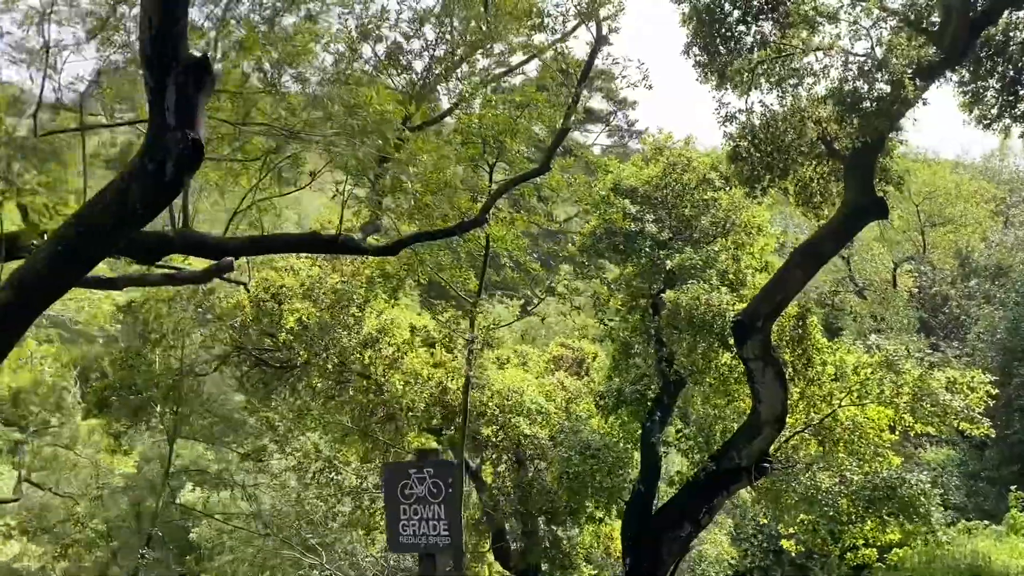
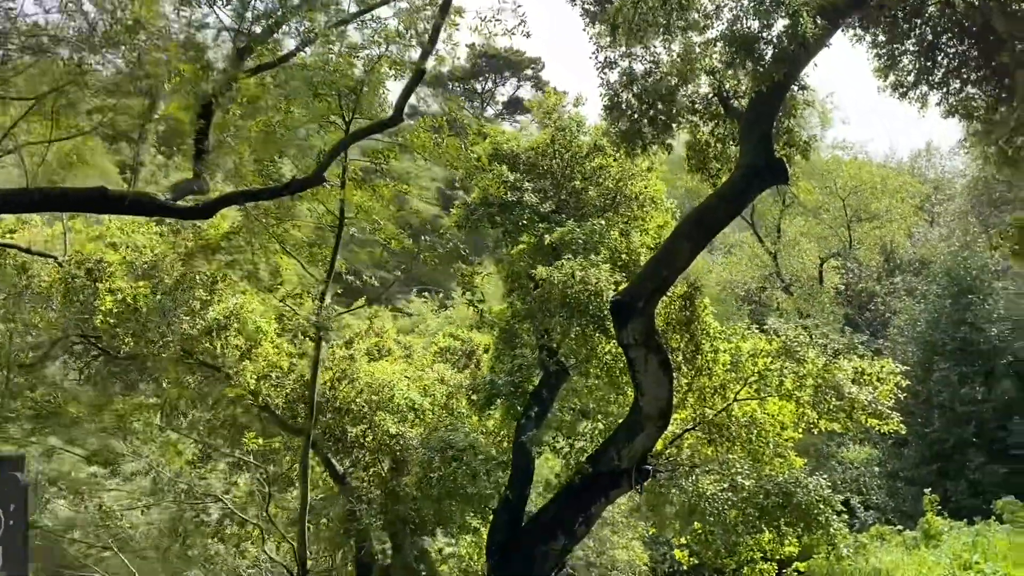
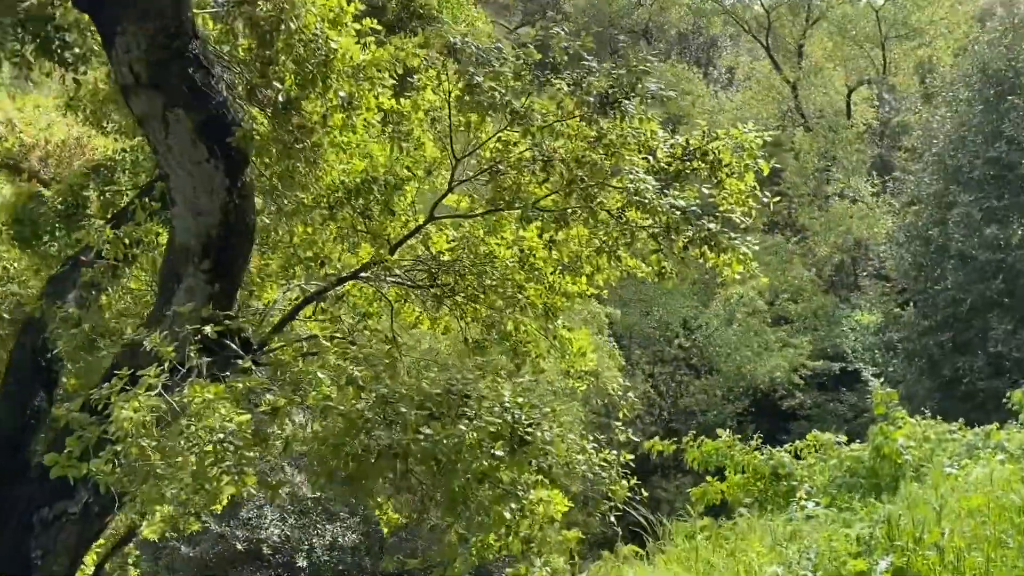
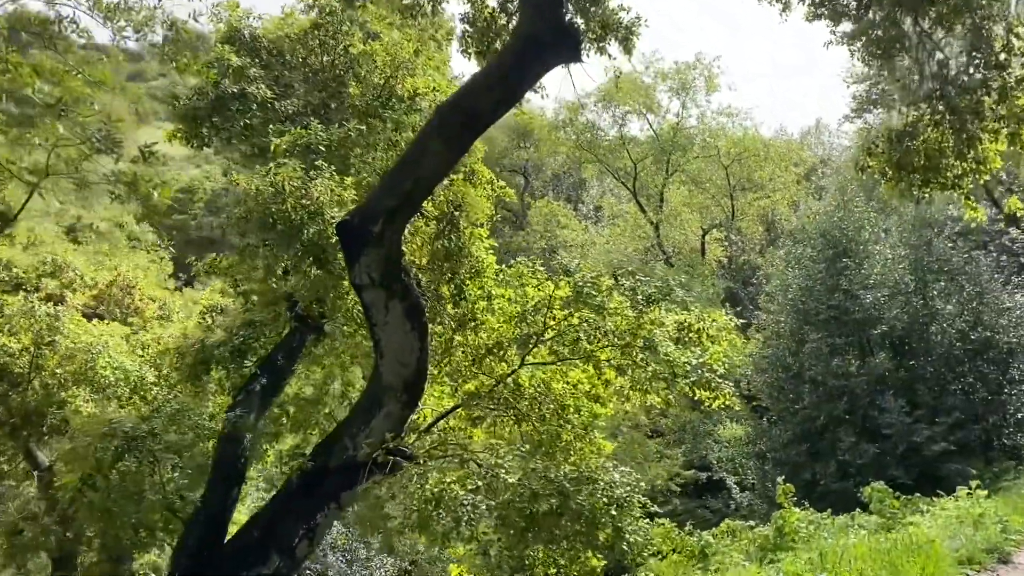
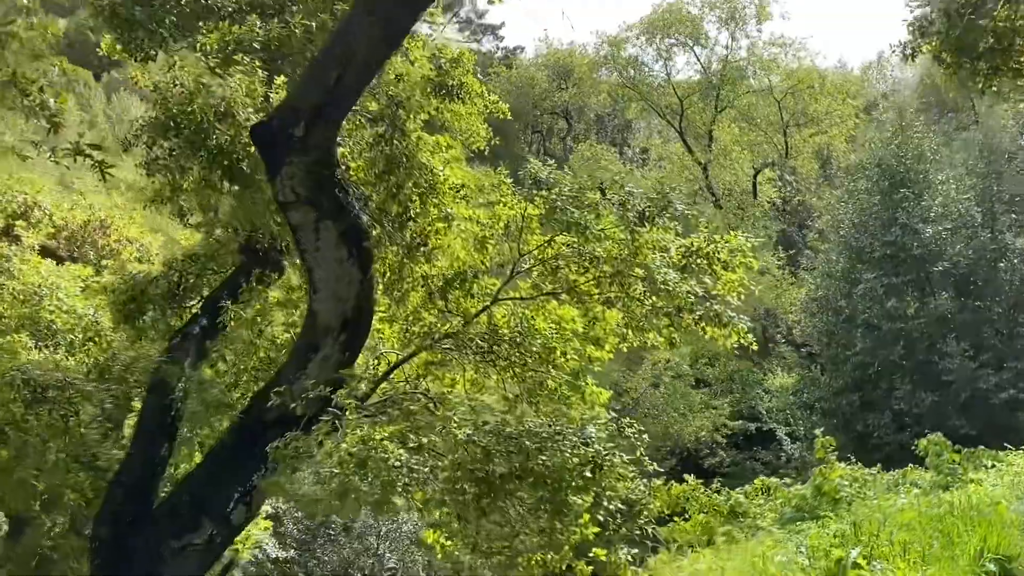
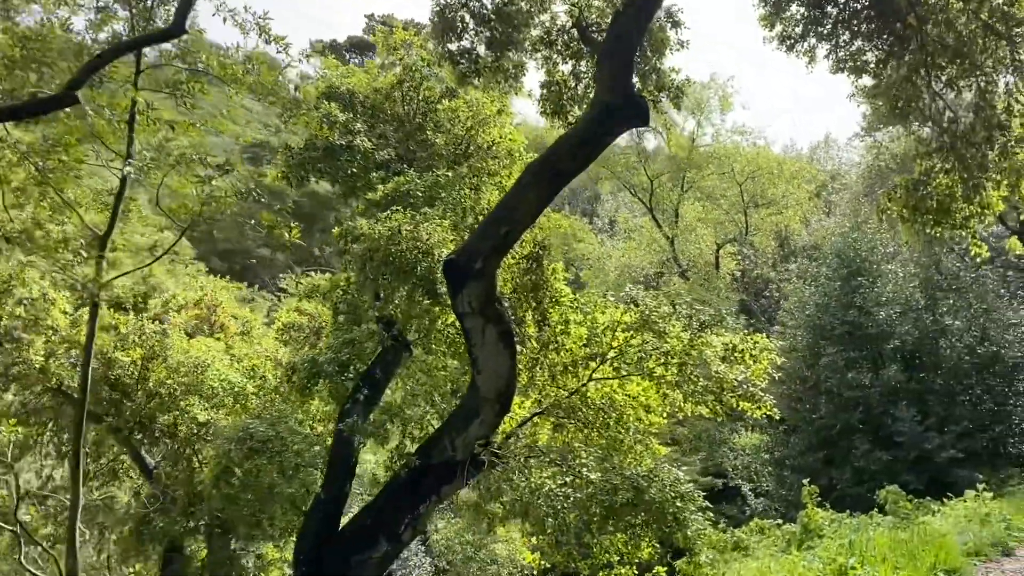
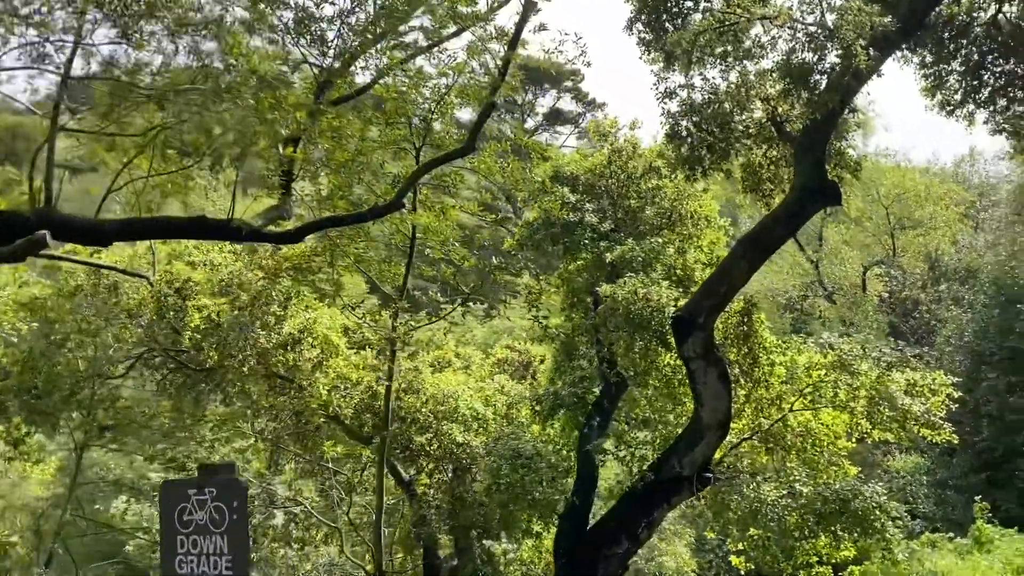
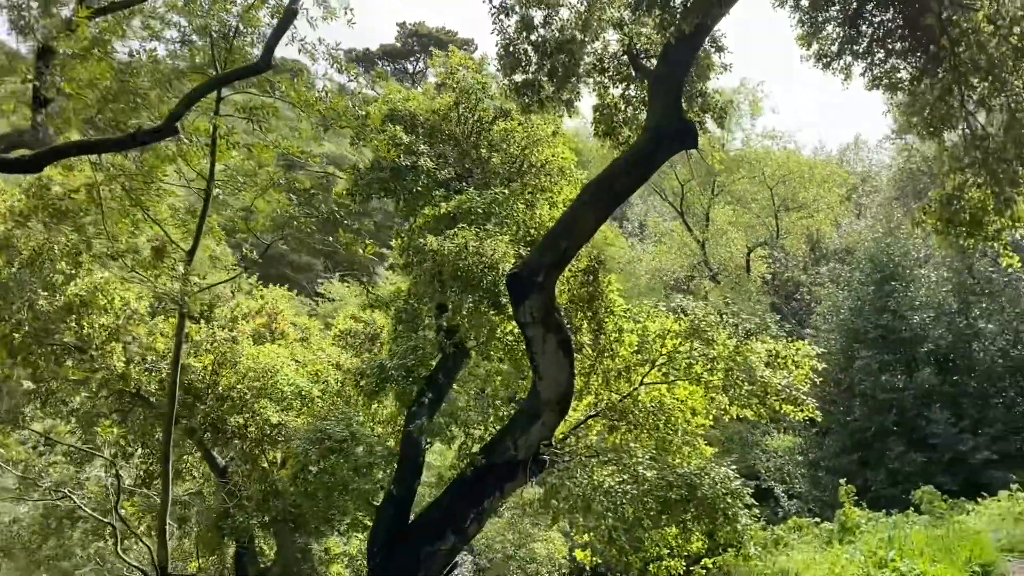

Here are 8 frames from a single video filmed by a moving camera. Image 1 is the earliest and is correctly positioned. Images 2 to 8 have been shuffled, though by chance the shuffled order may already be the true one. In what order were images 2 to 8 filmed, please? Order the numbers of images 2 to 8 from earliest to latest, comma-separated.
7, 2, 8, 6, 4, 5, 3
